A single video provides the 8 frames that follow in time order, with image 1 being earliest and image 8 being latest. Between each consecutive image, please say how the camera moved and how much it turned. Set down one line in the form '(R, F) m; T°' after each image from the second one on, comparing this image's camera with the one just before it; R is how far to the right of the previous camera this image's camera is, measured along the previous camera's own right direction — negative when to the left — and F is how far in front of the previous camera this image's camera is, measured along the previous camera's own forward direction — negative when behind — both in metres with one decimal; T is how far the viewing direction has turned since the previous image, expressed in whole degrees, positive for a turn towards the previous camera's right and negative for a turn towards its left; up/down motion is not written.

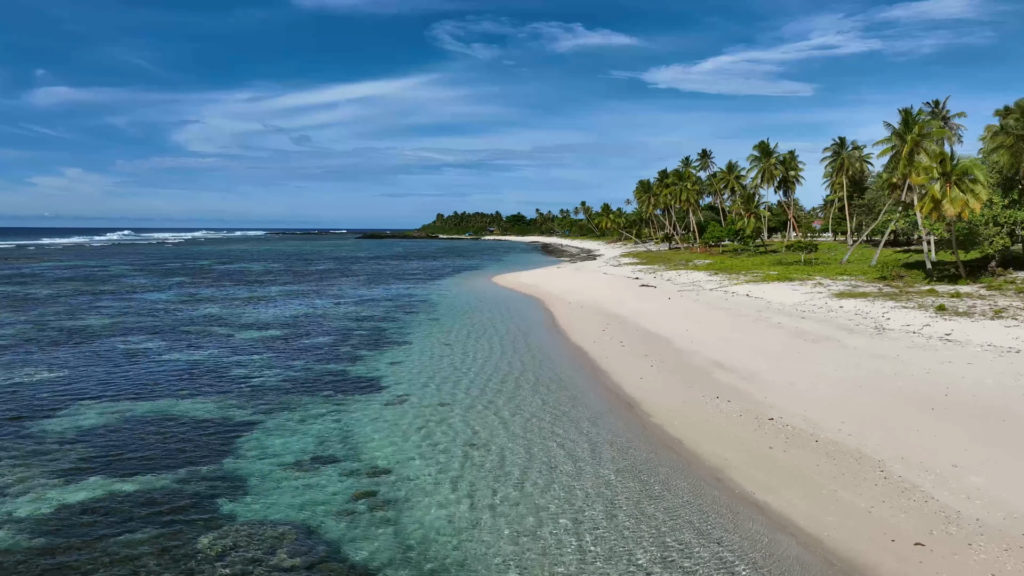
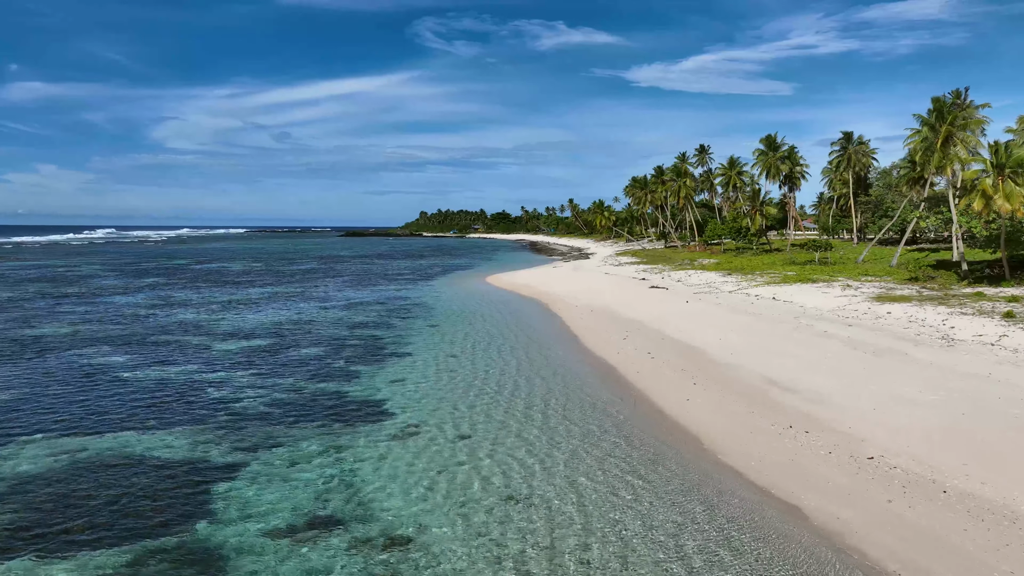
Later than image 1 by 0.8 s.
(-1.0, +2.6) m; +1°
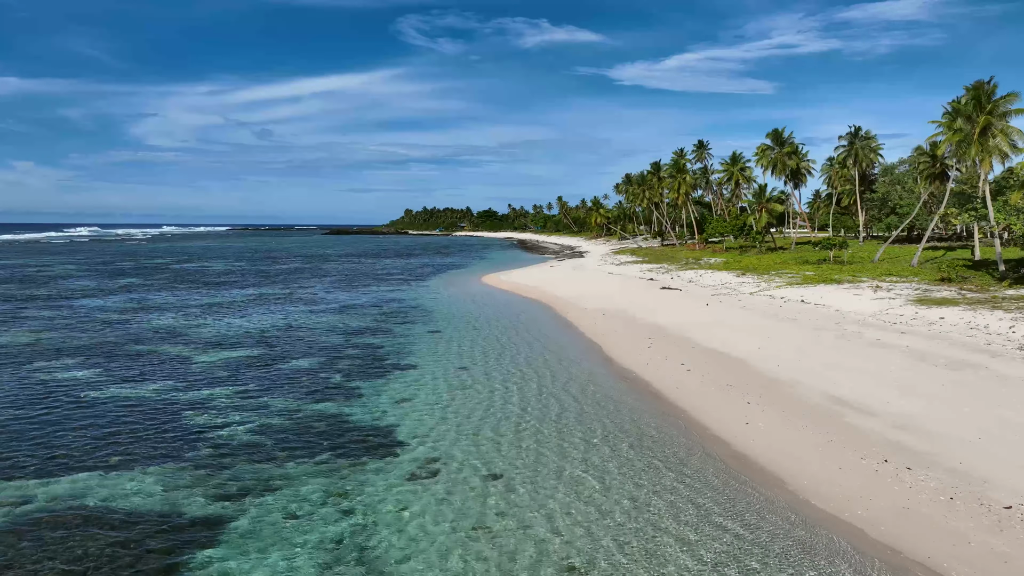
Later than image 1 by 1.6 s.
(-0.9, +2.2) m; +1°
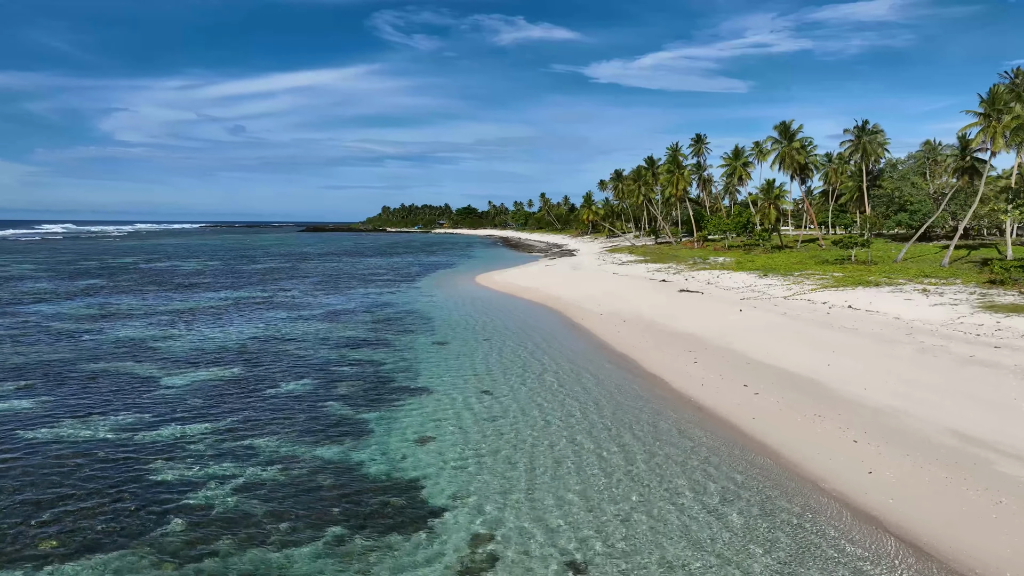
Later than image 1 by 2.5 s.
(-1.3, +3.0) m; +2°
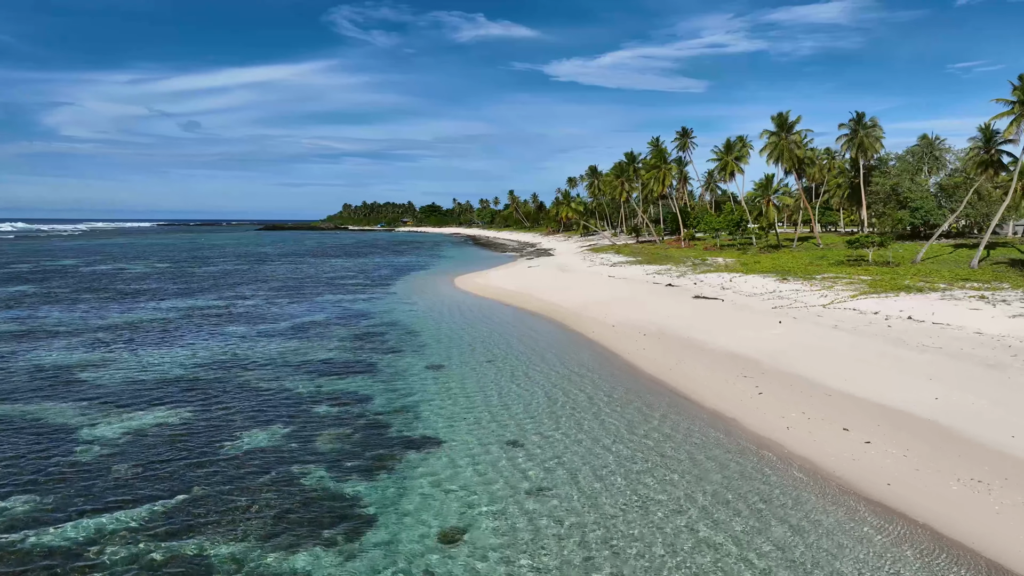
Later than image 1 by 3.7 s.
(-1.3, +3.8) m; +3°
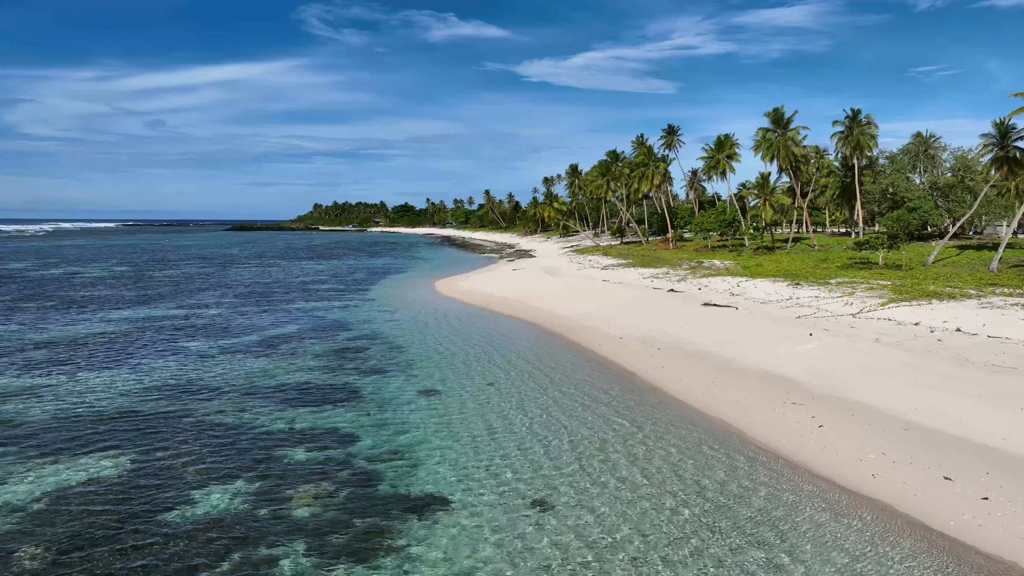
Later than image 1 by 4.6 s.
(-0.8, +2.6) m; +2°
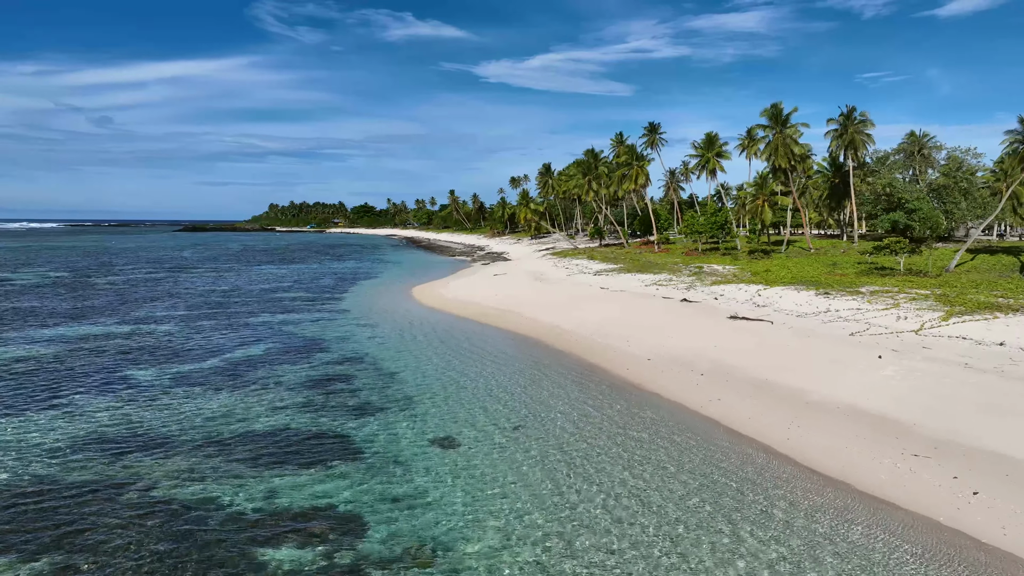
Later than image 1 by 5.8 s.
(-1.4, +3.3) m; +3°
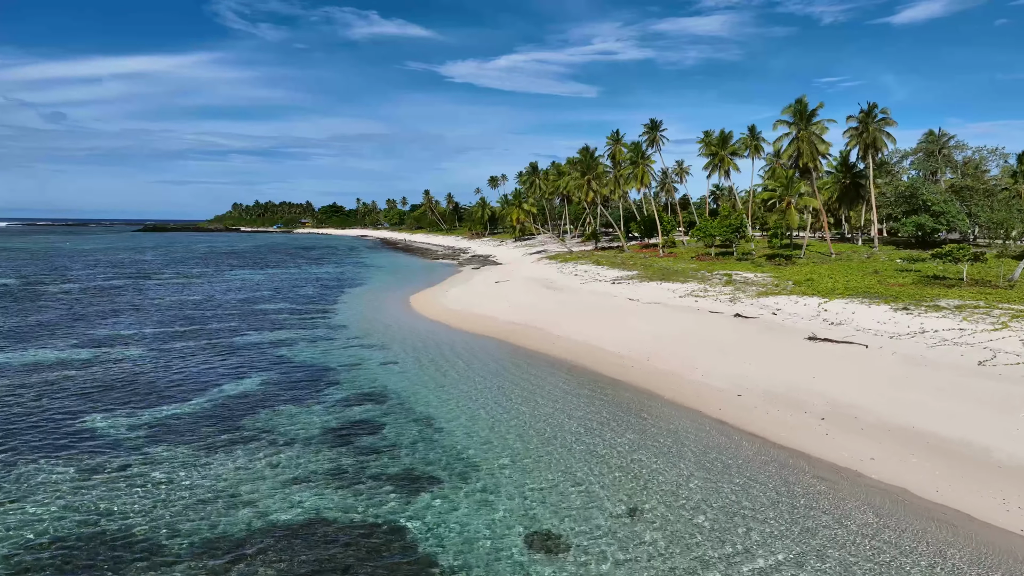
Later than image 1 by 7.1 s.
(-2.1, +3.7) m; +3°
